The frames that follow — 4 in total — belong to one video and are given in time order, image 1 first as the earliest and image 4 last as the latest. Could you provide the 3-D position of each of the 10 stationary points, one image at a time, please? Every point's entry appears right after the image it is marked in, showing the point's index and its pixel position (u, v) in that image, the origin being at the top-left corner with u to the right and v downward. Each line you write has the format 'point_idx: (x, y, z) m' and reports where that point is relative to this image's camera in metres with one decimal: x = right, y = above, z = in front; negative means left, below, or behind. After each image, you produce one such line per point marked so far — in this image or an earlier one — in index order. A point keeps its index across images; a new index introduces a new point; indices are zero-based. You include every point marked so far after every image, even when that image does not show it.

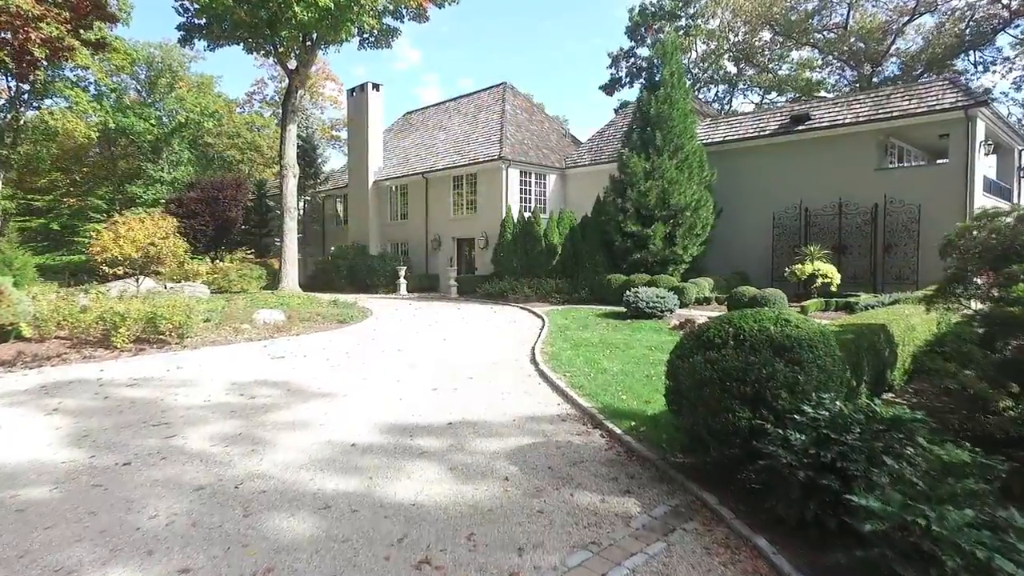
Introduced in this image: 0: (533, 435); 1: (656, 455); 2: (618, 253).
0: (+0.3, -1.8, +6.0) m
1: (+1.5, -1.7, +5.2) m
2: (+3.4, +1.1, +15.8) m
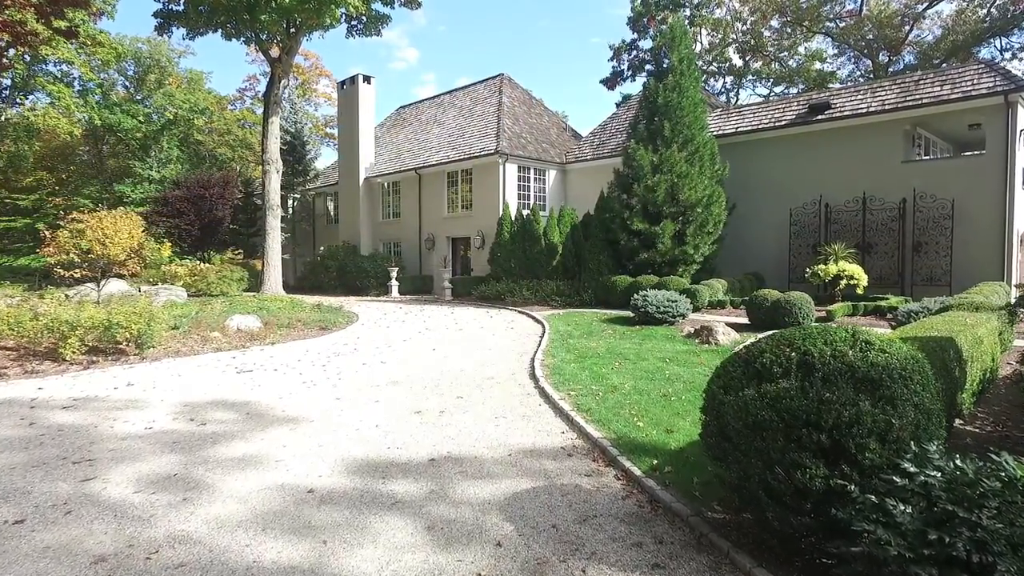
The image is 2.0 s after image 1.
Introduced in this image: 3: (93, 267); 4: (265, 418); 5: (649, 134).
0: (+0.2, -1.8, +4.9) m
1: (+1.4, -1.8, +4.1) m
2: (+3.3, +1.0, +14.7) m
3: (-12.6, +0.6, +15.2) m
4: (-3.2, -1.7, +6.5) m
5: (+4.1, +4.4, +14.7) m
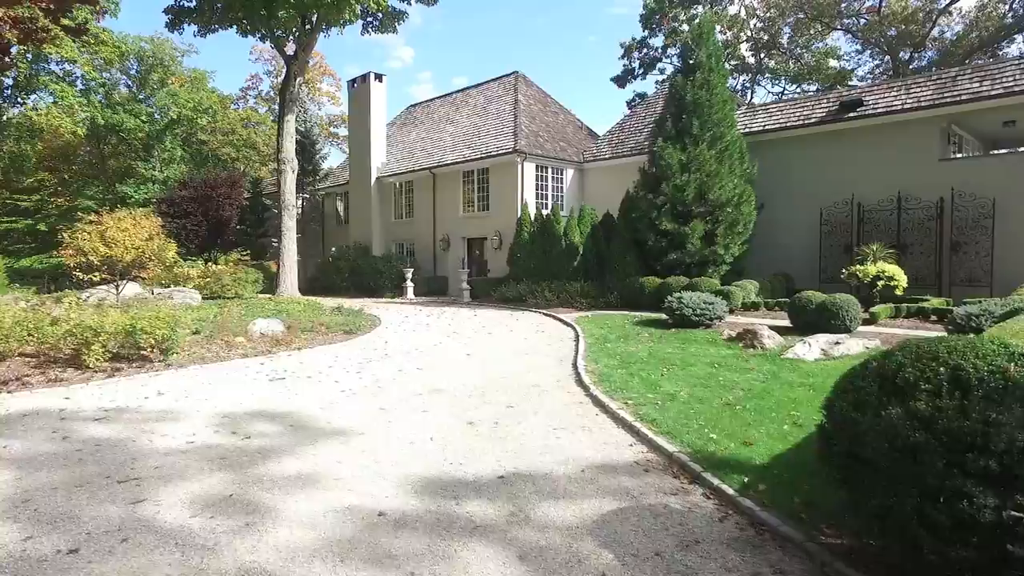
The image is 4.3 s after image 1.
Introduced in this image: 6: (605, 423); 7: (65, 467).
0: (+1.0, -1.9, +4.6) m
1: (+2.2, -1.9, +3.8) m
2: (+4.0, +1.0, +14.4) m
3: (-11.9, +0.5, +14.9) m
4: (-2.5, -1.7, +6.2) m
5: (+4.7, +4.4, +14.3) m
6: (+1.2, -1.7, +6.3) m
7: (-4.6, -1.9, +5.2) m
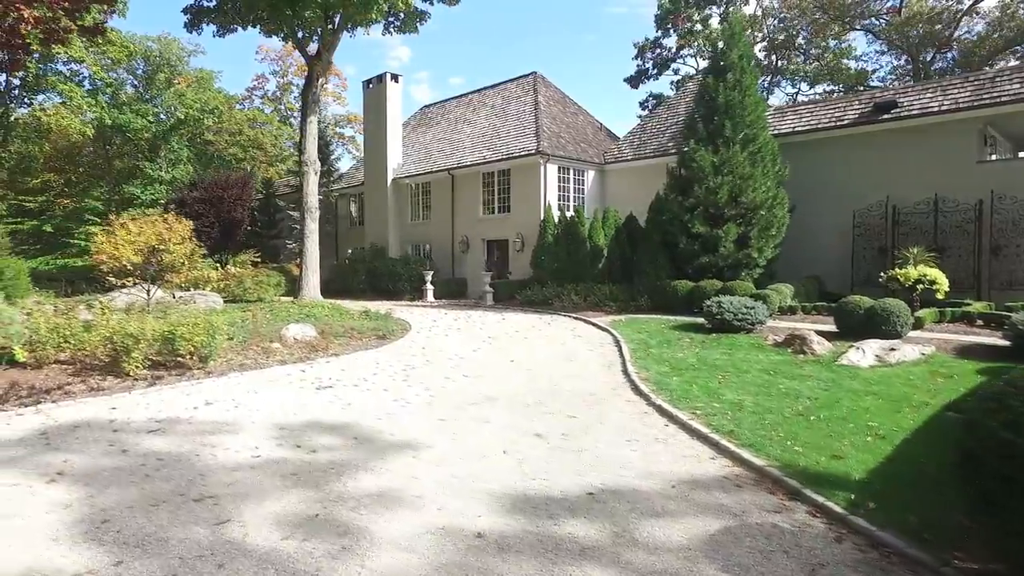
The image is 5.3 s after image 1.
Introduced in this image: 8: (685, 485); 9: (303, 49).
0: (+1.8, -2.0, +4.4) m
1: (+3.0, -2.0, +3.6) m
2: (+4.8, +0.9, +14.3) m
3: (-11.1, +0.4, +14.7) m
4: (-1.6, -1.8, +6.0) m
5: (+5.6, +4.3, +14.2) m
6: (+2.0, -1.8, +6.2) m
7: (-3.8, -2.0, +5.0) m
8: (+1.7, -1.9, +5.0) m
9: (-6.8, +7.8, +16.4) m
